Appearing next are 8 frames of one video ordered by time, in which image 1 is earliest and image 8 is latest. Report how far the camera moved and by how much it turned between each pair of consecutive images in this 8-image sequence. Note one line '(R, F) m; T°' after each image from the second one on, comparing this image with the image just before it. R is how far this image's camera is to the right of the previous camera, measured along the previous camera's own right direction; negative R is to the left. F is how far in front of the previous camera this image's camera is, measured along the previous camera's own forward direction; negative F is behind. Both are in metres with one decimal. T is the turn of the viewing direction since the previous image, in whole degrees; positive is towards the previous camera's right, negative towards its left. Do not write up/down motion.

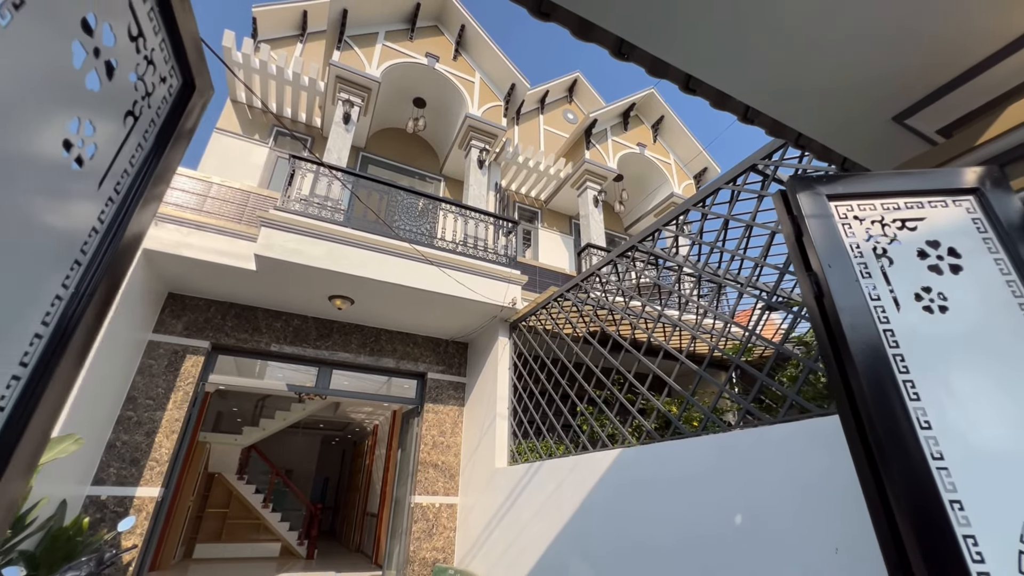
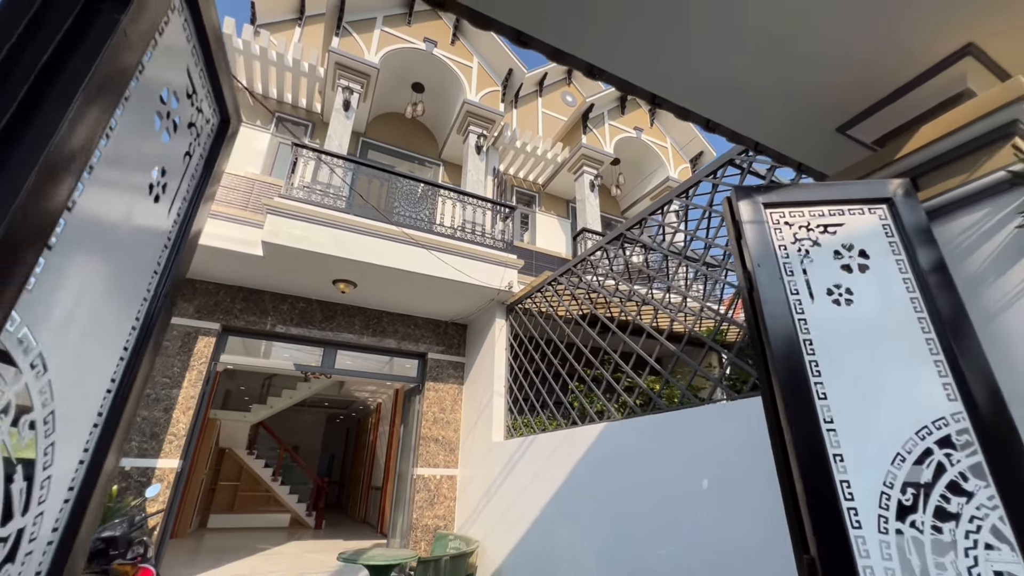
(+0.1, -0.2) m; 0°
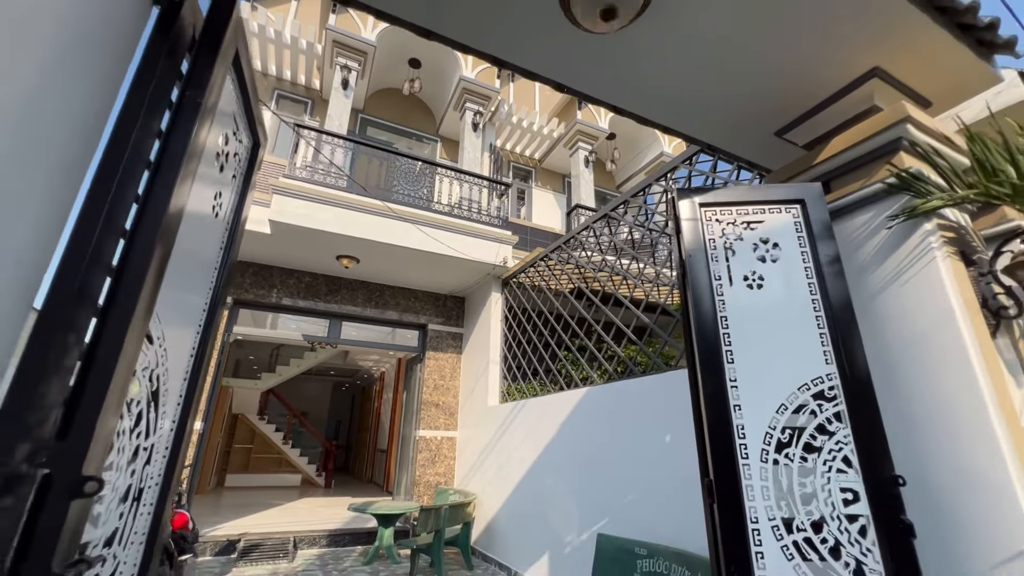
(+0.1, -0.3) m; 0°
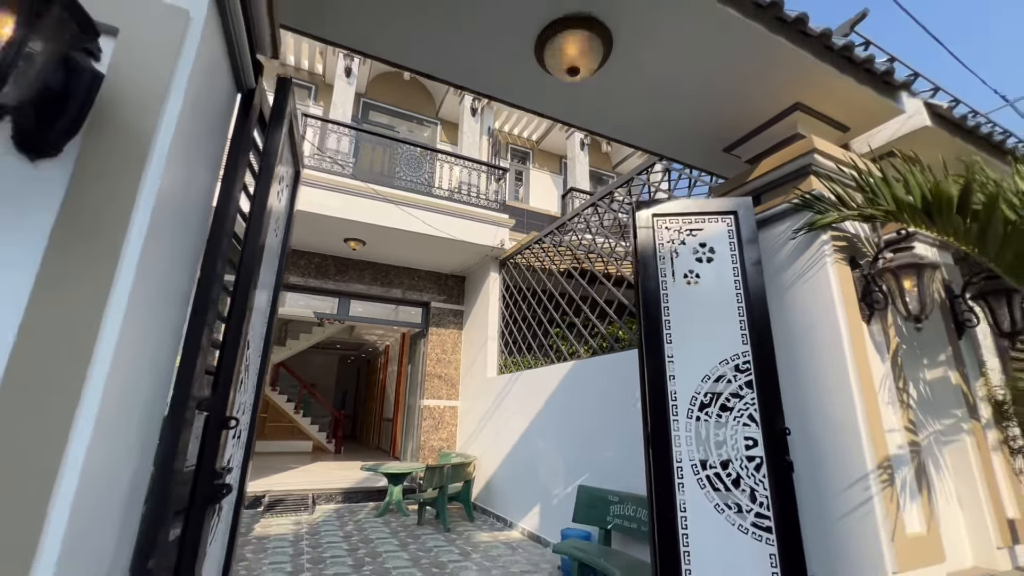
(+0.1, -0.4) m; 0°
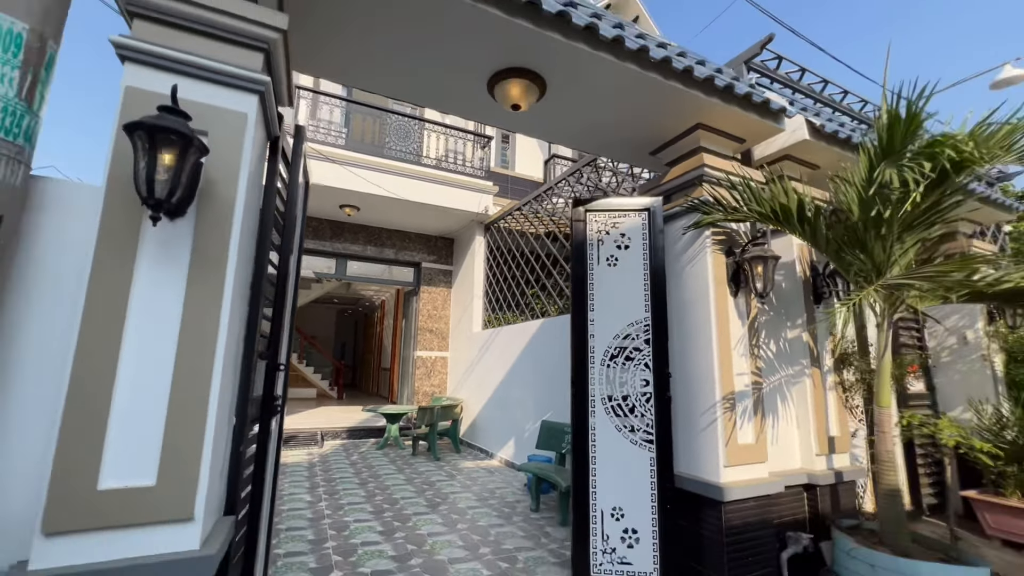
(+0.2, -0.6) m; +1°
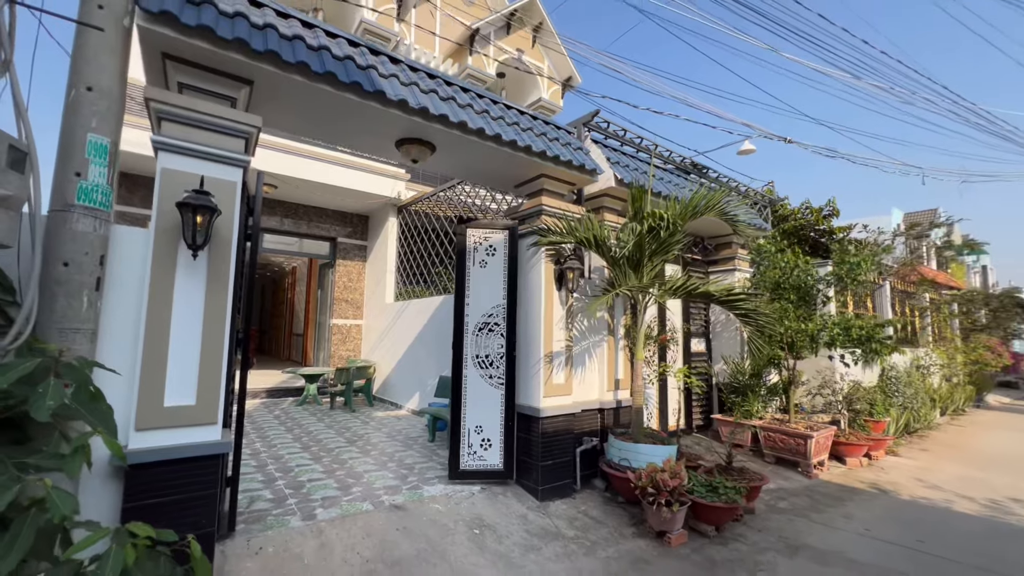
(+0.1, -1.2) m; +11°
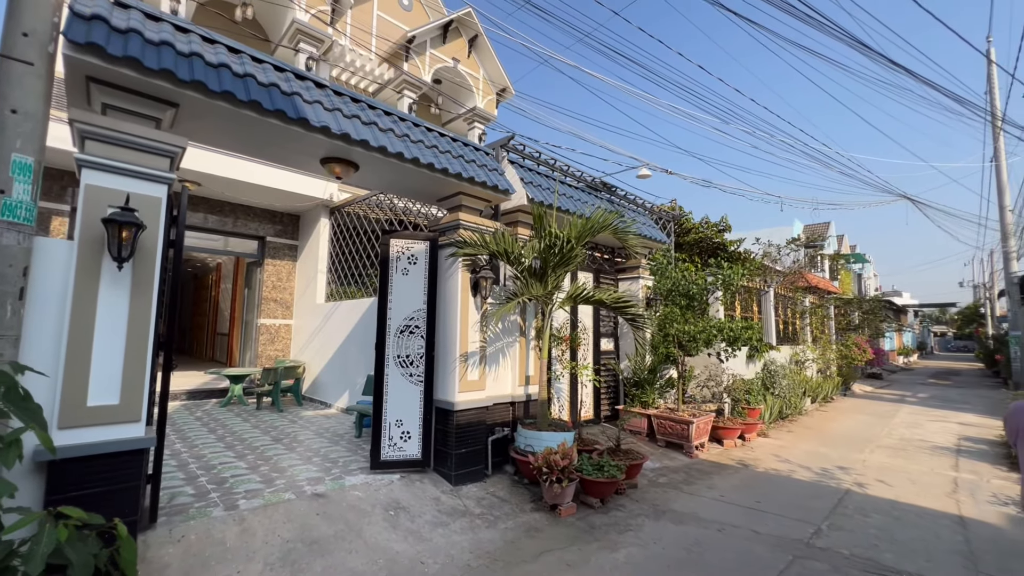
(+0.2, -0.5) m; +7°
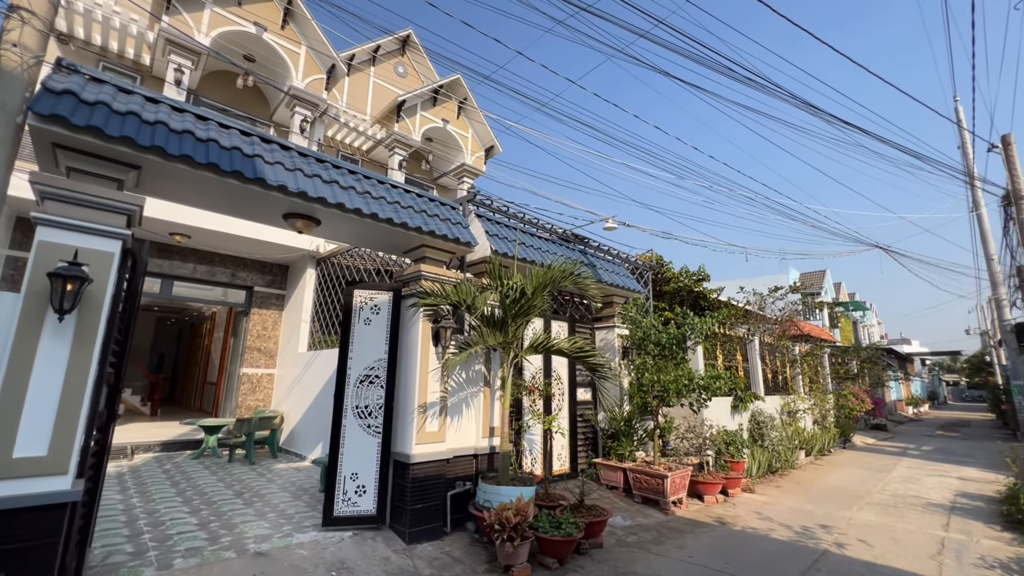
(+0.4, -0.1) m; -1°
